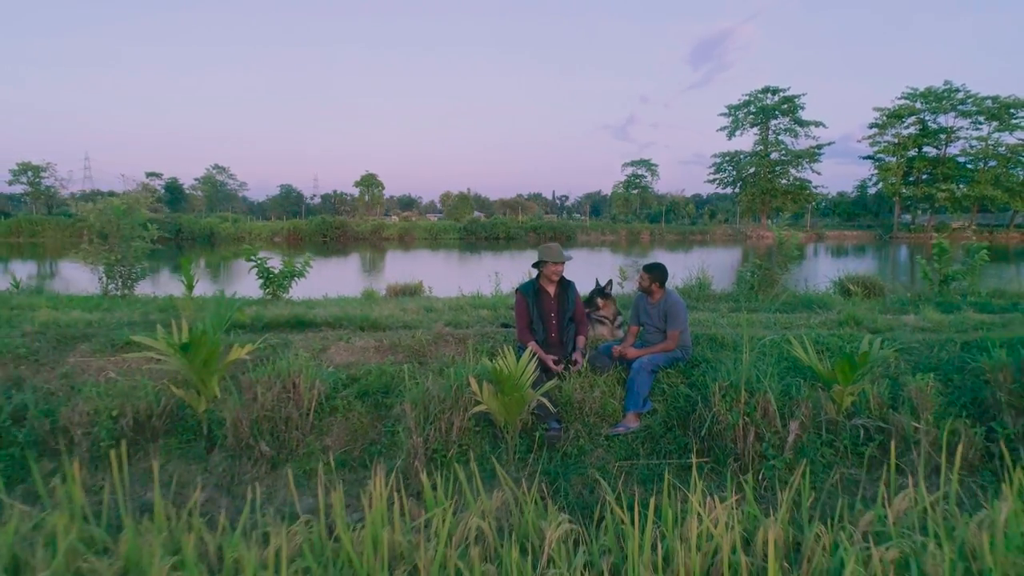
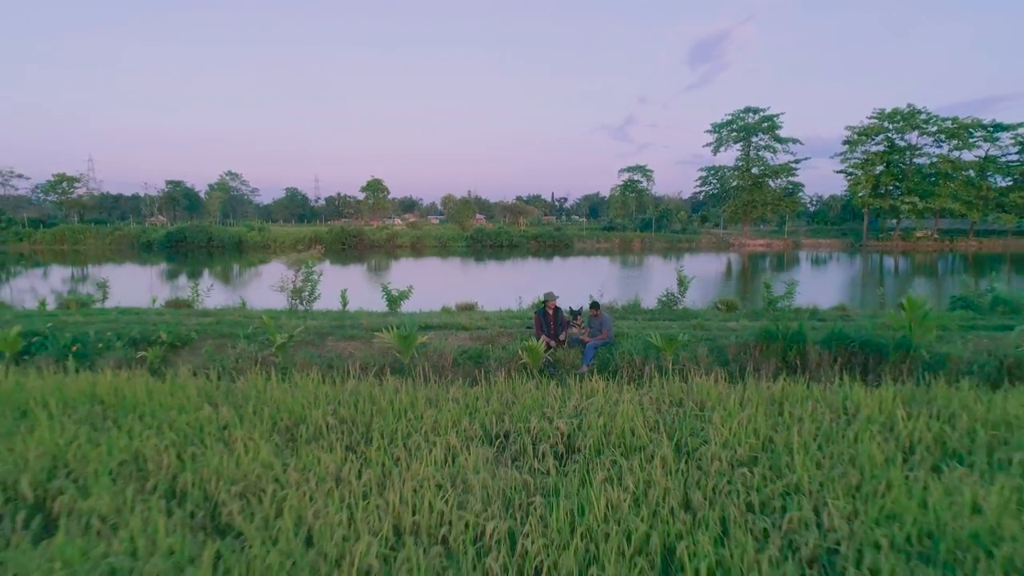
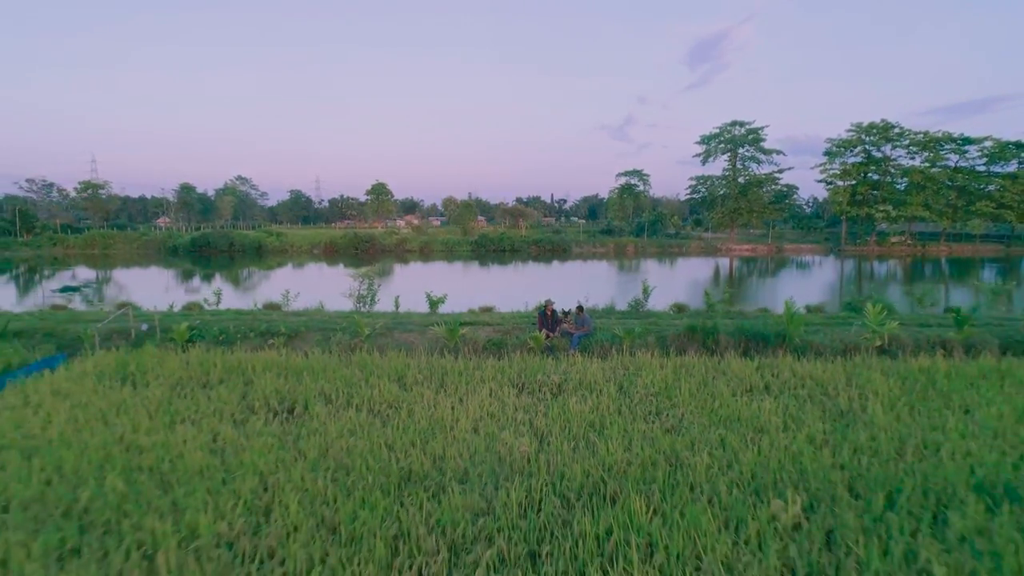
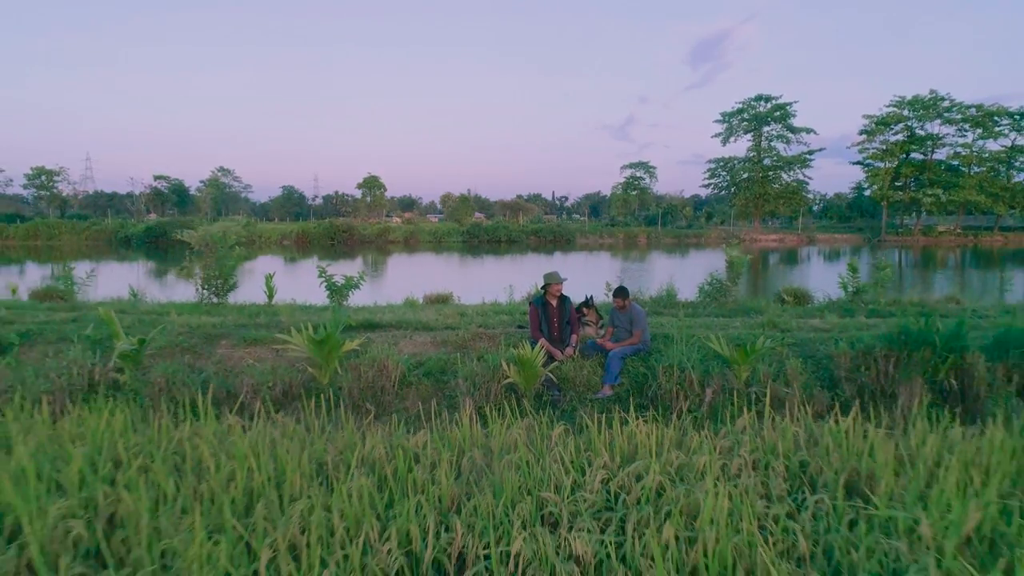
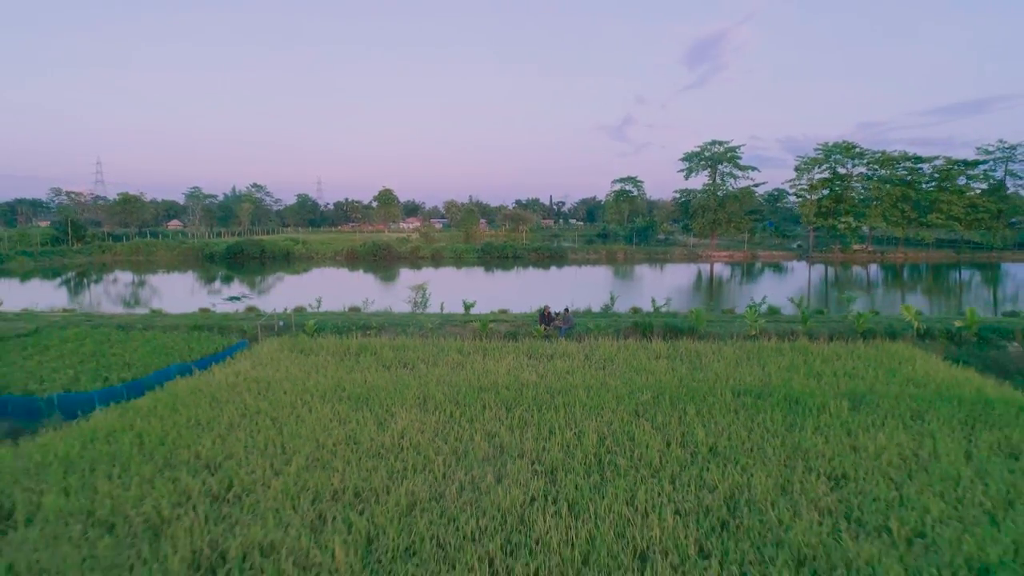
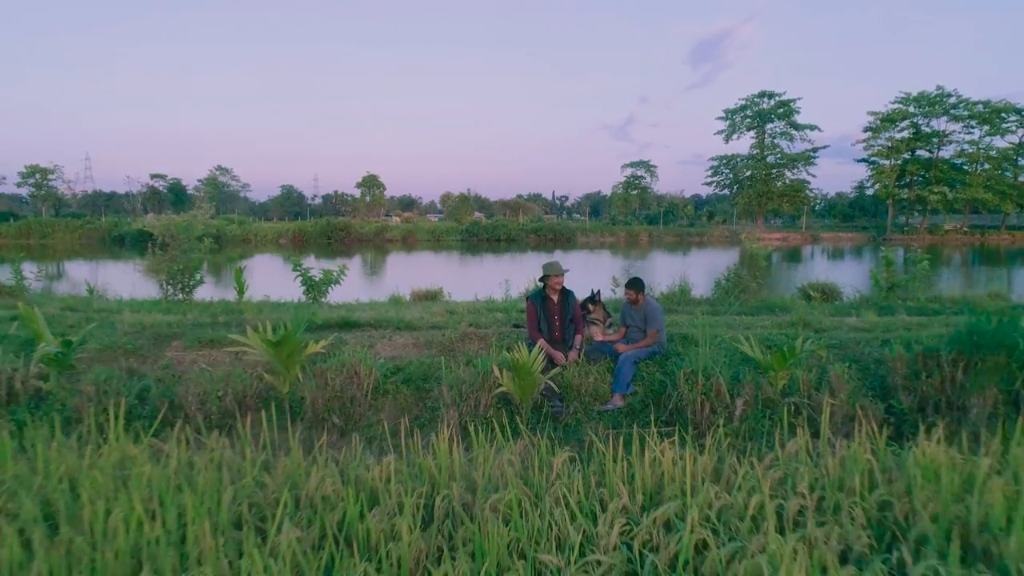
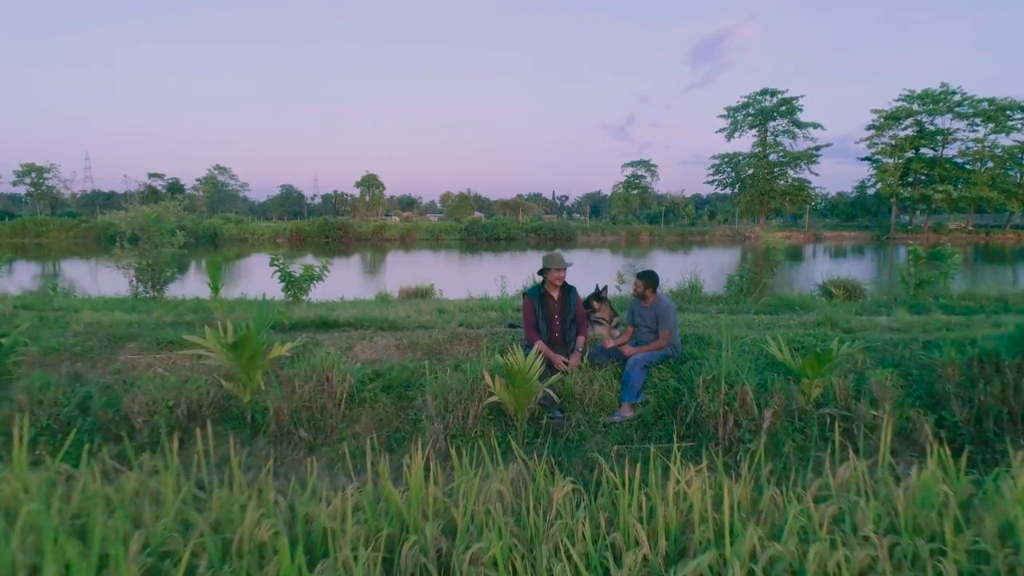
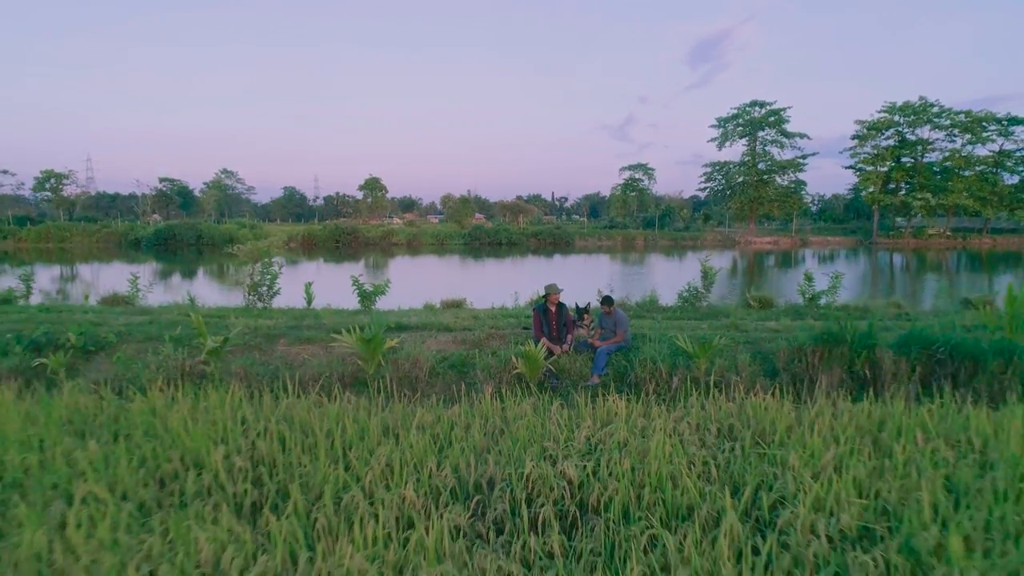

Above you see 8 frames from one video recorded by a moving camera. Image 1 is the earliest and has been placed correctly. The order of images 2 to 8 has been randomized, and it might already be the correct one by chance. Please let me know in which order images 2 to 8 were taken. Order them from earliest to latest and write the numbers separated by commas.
7, 6, 4, 8, 2, 3, 5
